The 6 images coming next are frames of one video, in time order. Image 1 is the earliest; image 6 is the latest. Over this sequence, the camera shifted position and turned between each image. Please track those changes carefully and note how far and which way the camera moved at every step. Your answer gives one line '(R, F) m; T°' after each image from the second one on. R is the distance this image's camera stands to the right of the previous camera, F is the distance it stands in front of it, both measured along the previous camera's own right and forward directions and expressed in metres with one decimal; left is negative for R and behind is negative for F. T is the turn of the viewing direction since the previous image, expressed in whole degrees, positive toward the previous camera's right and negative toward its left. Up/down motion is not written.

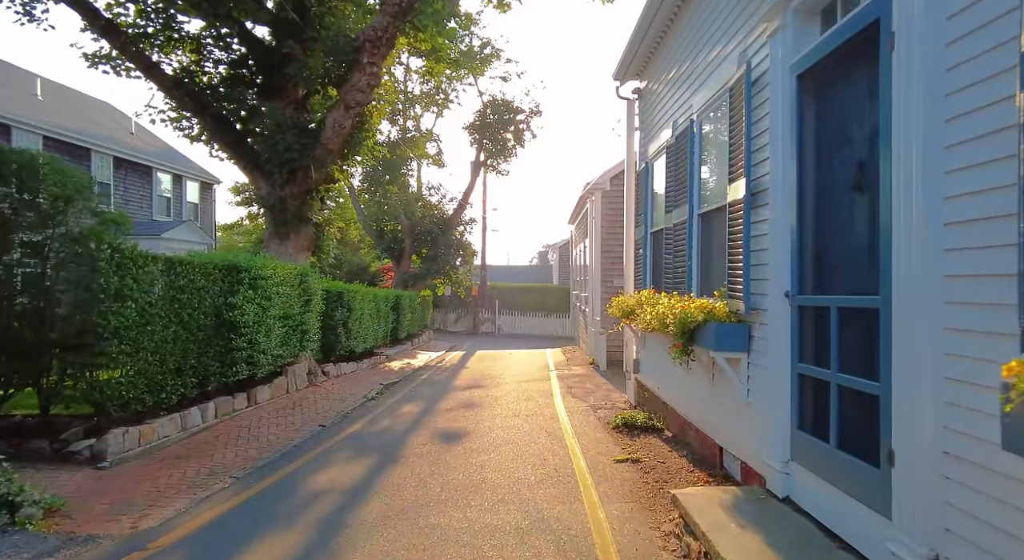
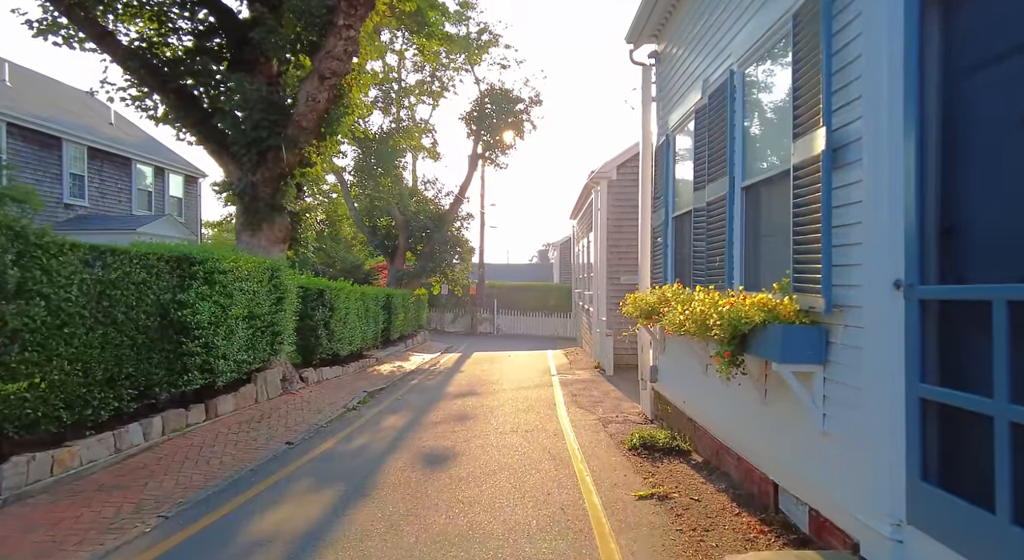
(0.0, +1.2) m; 0°
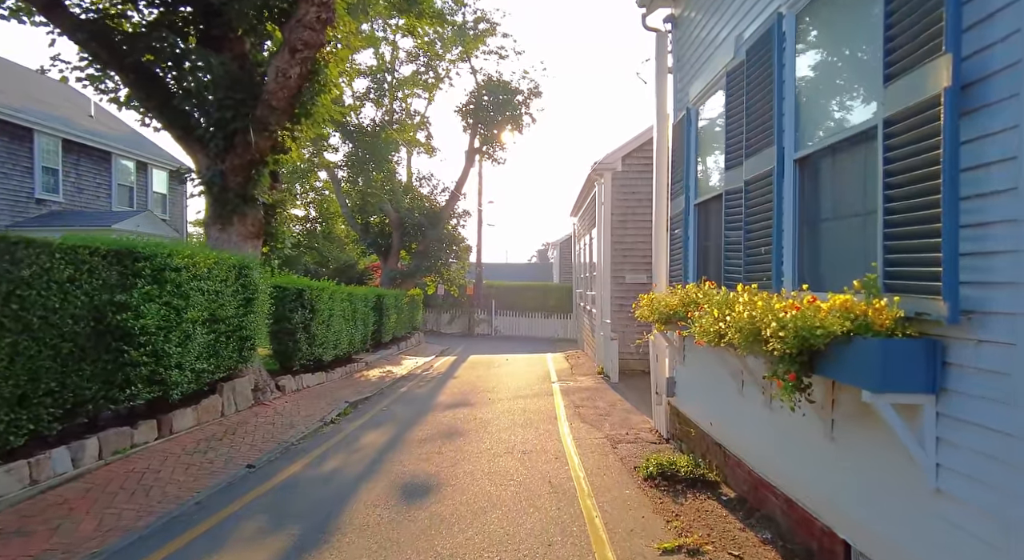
(+0.1, +1.0) m; 0°
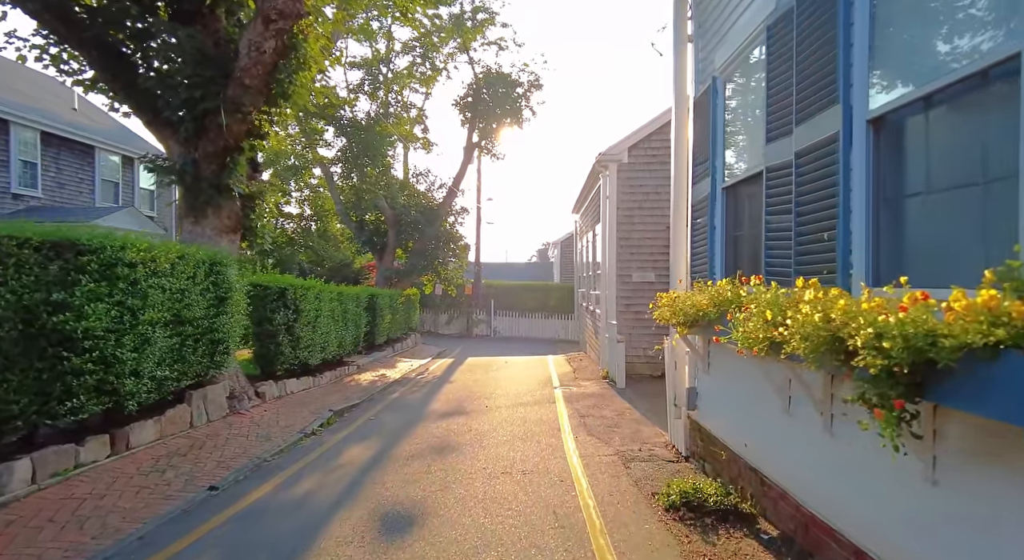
(0.0, +0.8) m; 0°
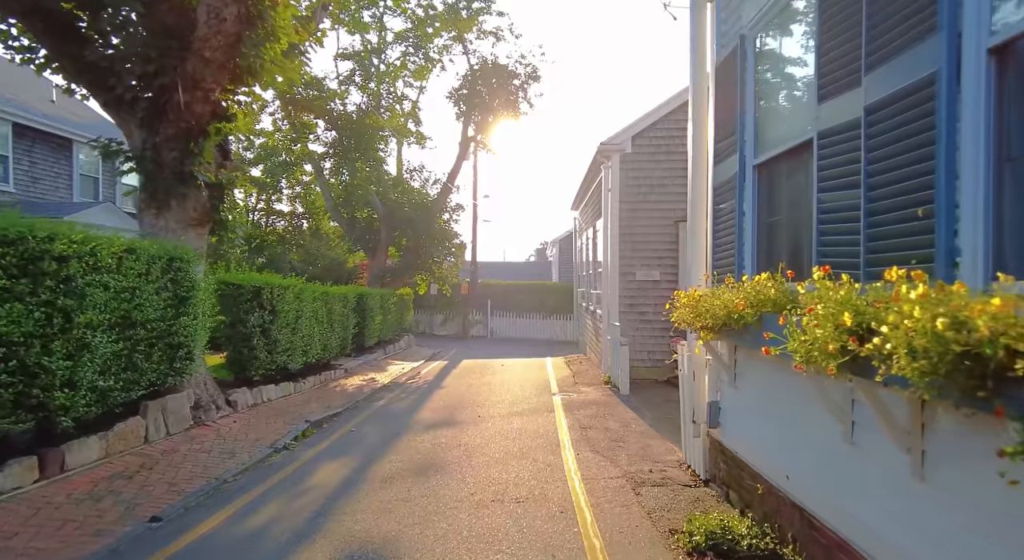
(+0.1, +0.8) m; 0°
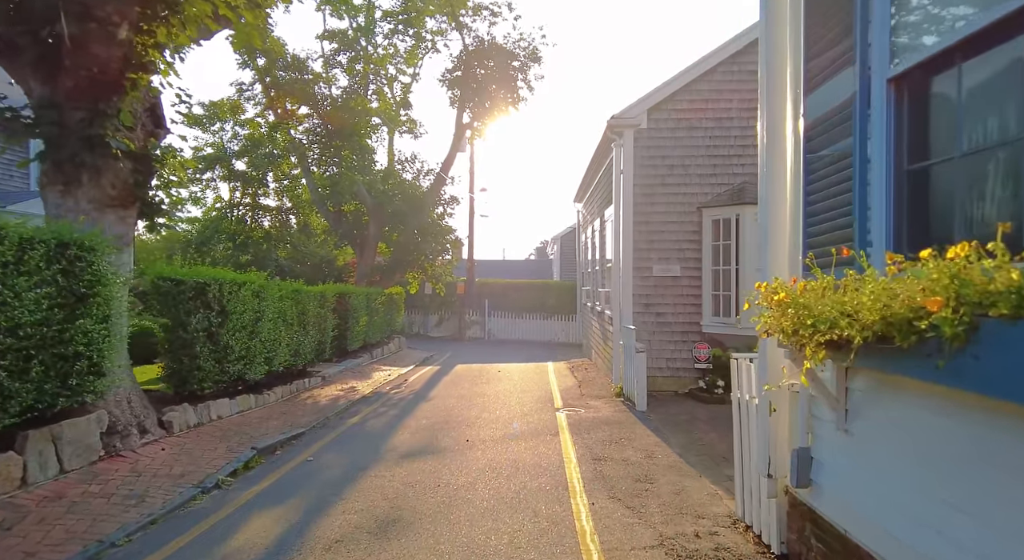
(+0.1, +1.7) m; 0°
